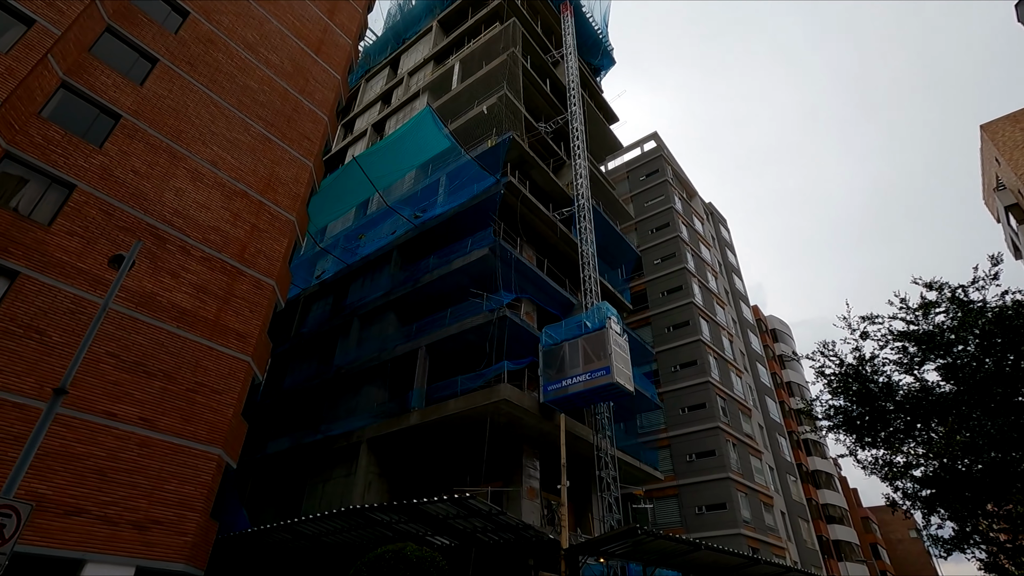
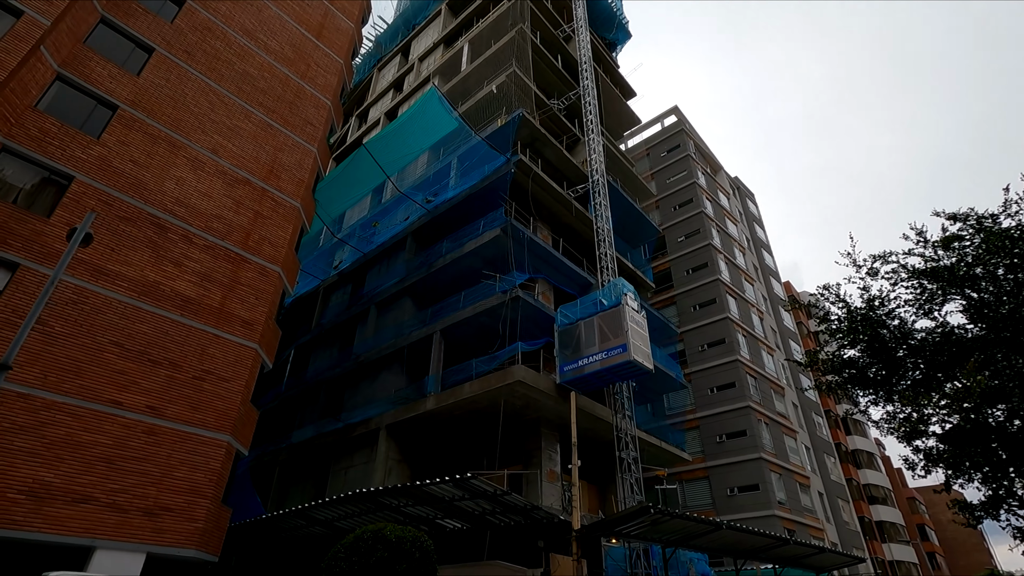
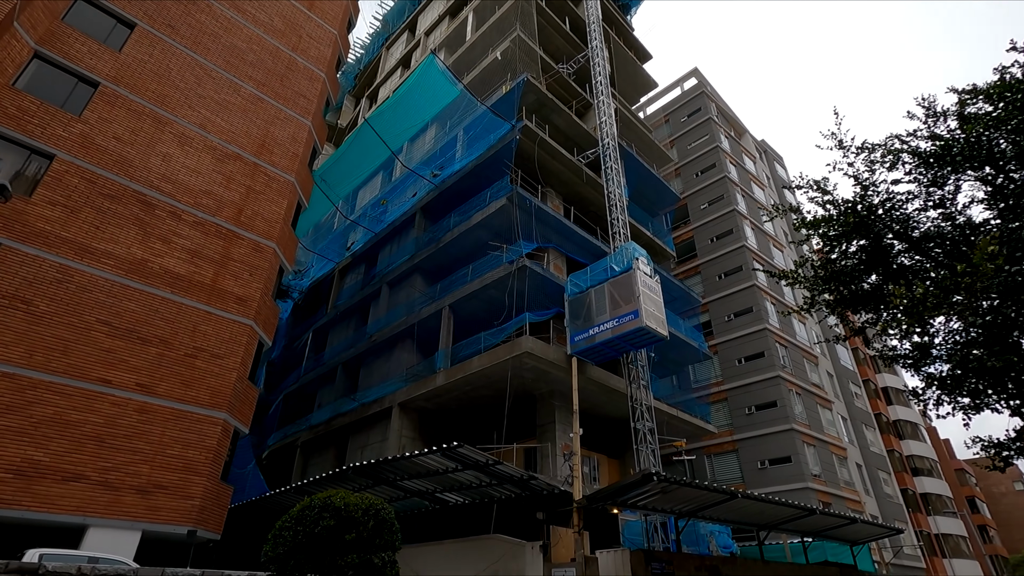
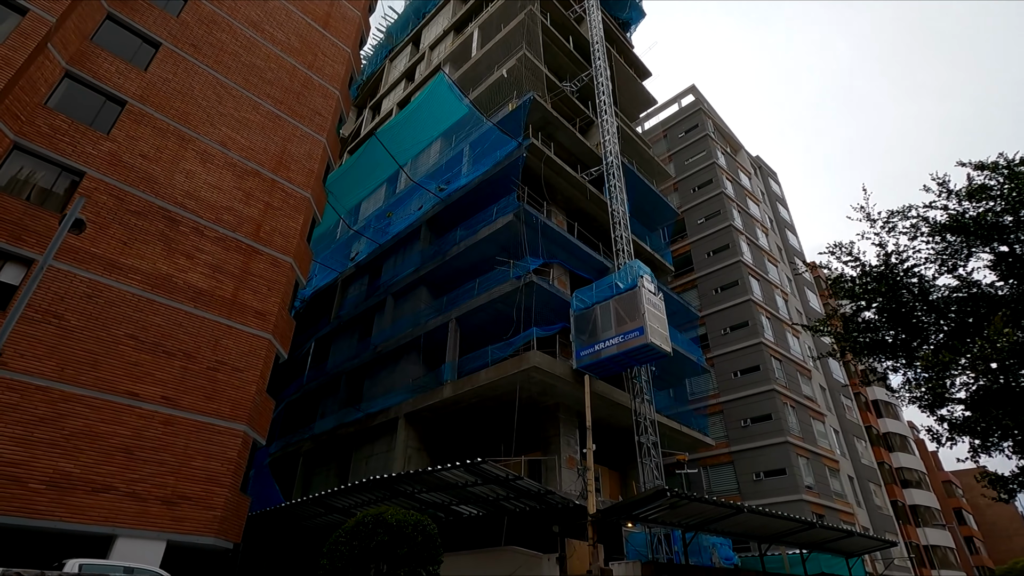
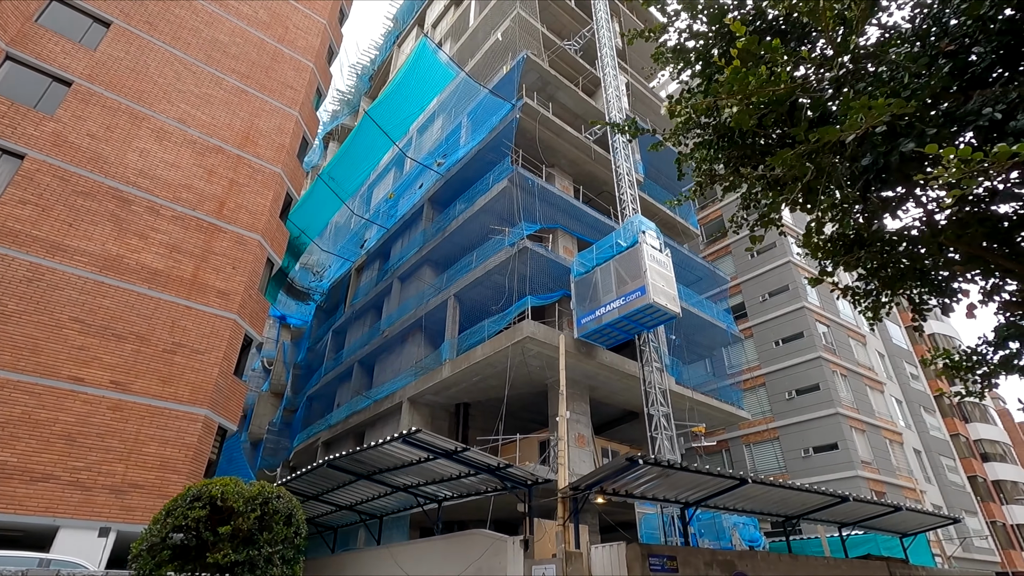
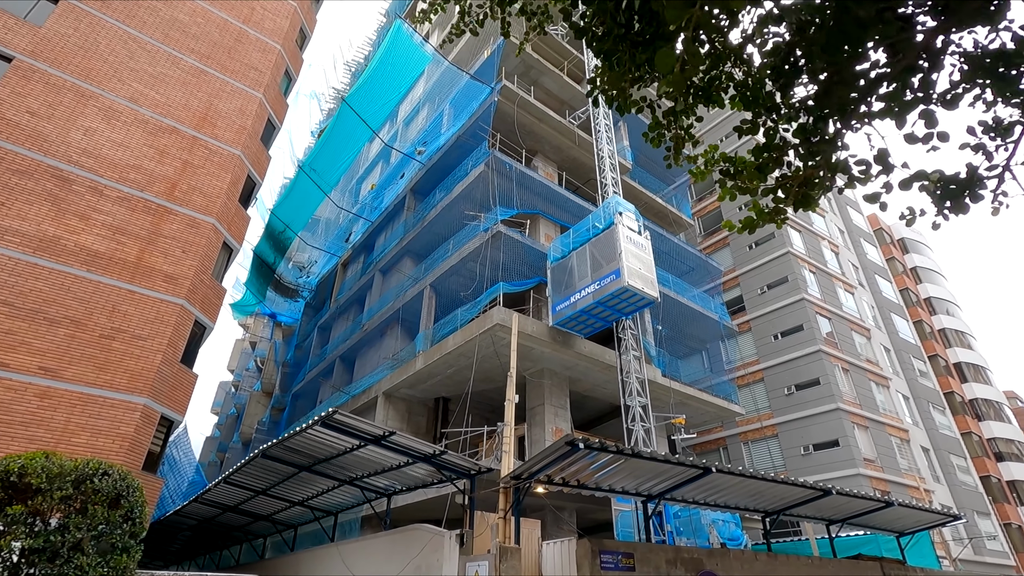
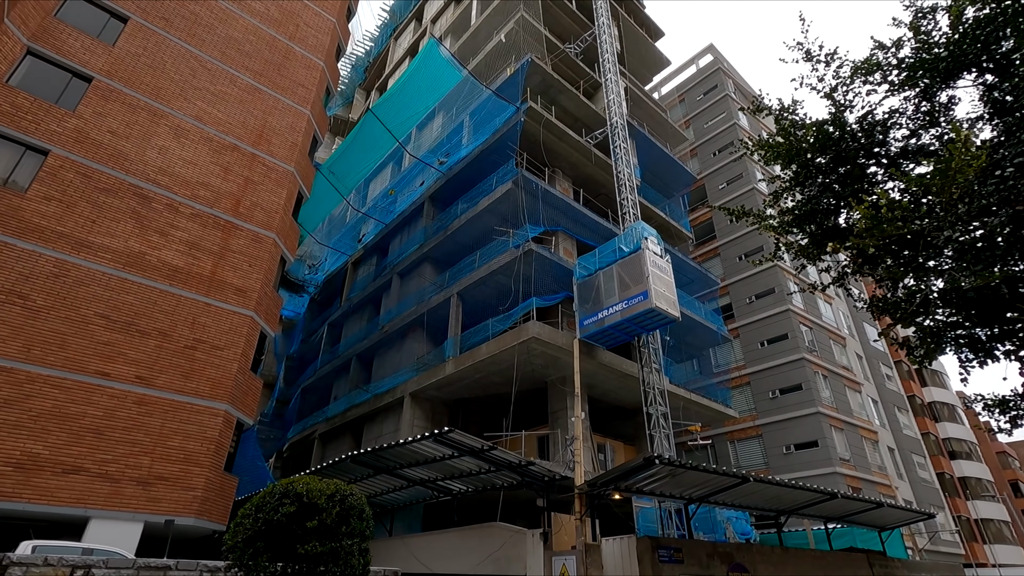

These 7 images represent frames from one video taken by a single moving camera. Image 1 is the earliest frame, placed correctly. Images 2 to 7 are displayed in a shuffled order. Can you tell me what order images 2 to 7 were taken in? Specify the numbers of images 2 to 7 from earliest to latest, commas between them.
2, 4, 3, 7, 5, 6
